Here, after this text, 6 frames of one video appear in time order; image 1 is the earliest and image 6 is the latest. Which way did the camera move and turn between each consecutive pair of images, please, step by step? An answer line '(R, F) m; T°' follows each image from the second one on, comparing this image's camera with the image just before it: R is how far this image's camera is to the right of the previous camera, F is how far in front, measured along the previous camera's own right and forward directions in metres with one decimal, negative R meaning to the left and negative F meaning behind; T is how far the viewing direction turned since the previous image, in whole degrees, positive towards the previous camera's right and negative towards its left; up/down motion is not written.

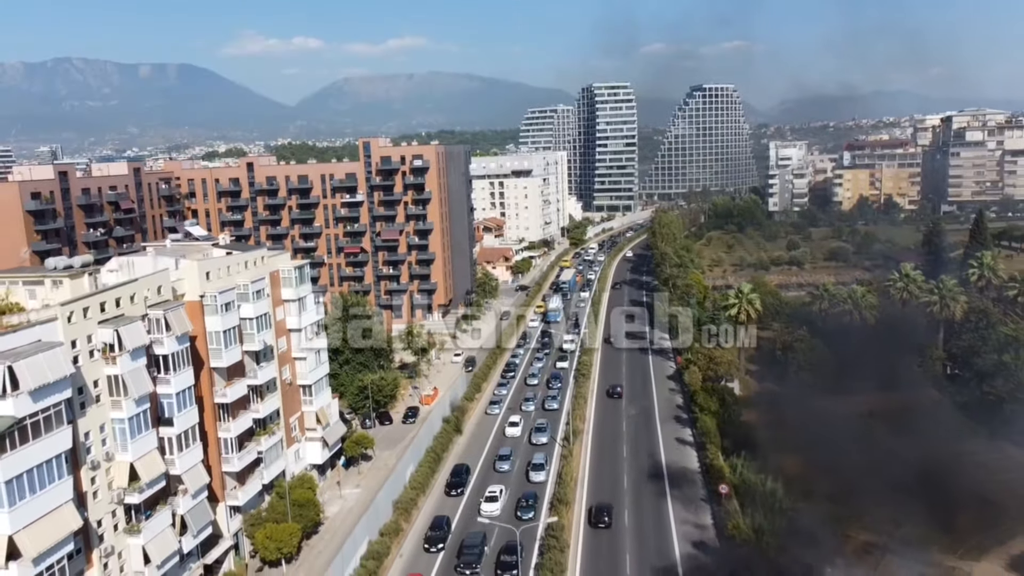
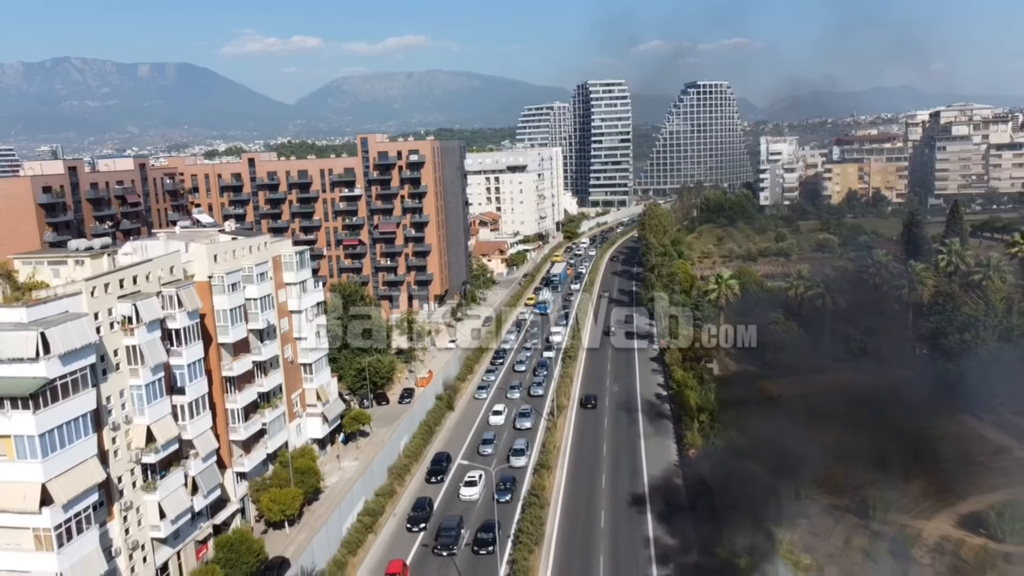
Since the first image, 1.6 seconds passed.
(+0.3, -1.2) m; 0°
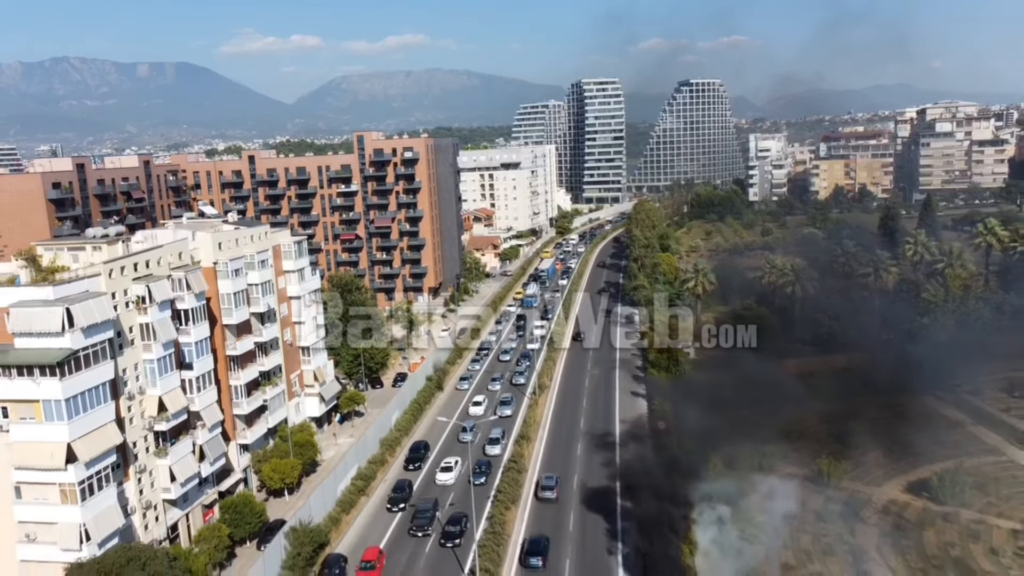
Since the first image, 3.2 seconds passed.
(+0.4, -1.3) m; 0°
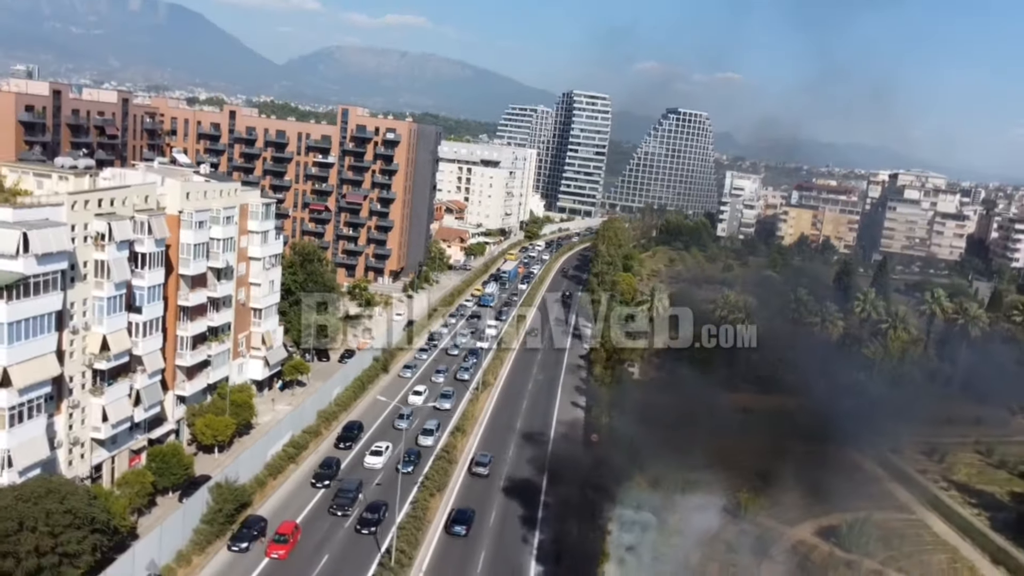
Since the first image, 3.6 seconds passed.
(+0.1, -0.3) m; +3°
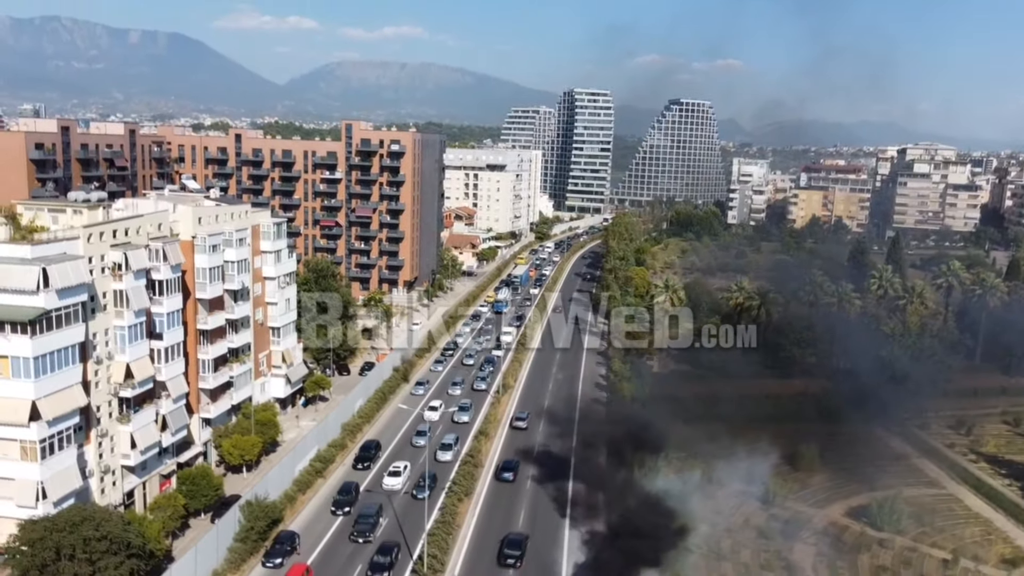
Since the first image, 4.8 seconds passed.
(0.0, -0.1) m; -1°
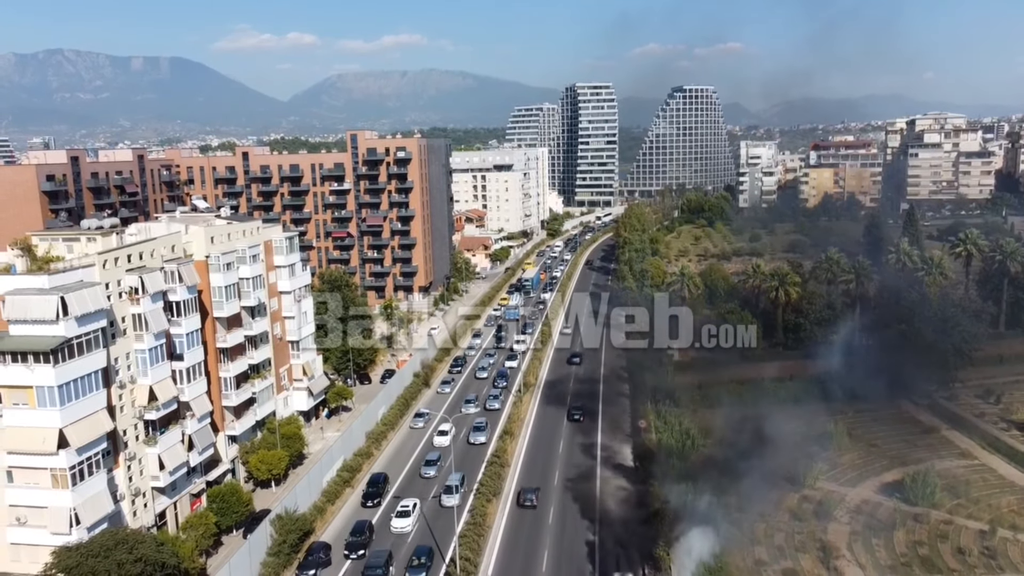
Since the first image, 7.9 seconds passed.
(0.0, 0.0) m; -1°
